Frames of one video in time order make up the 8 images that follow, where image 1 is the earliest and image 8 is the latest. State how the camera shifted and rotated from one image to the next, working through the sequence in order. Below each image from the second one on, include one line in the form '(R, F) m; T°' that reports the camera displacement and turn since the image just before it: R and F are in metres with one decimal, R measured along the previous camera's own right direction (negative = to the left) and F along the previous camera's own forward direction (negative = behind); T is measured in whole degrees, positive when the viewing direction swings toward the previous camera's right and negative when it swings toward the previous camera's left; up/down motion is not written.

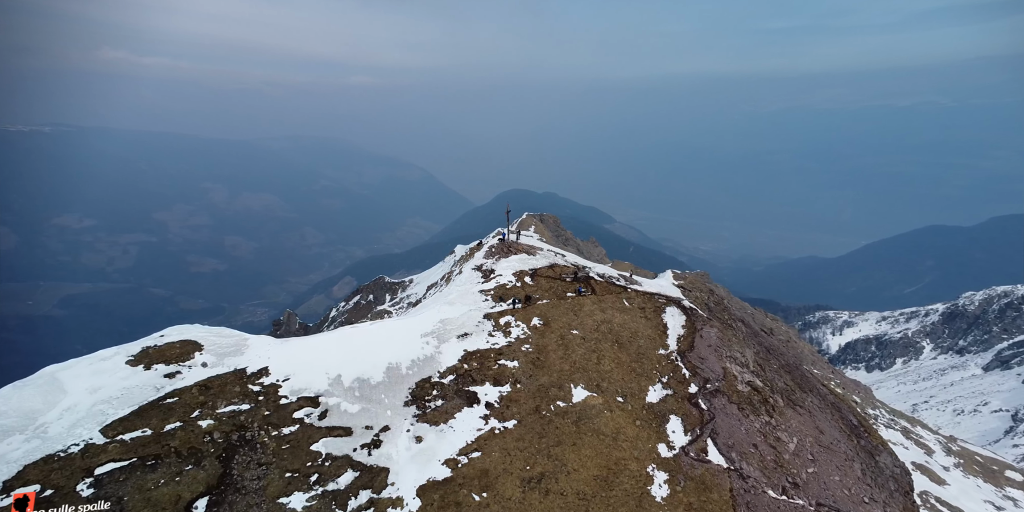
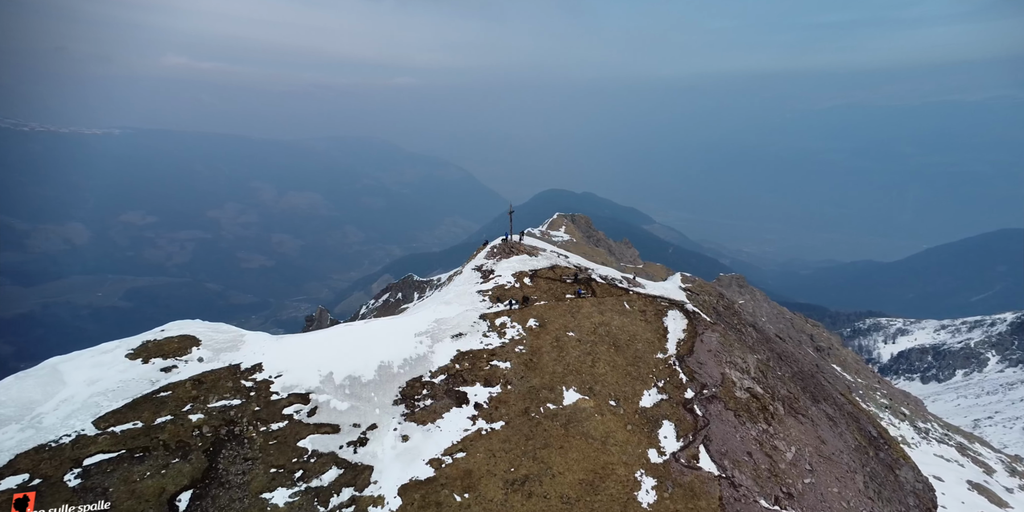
(+2.5, +0.4) m; -2°
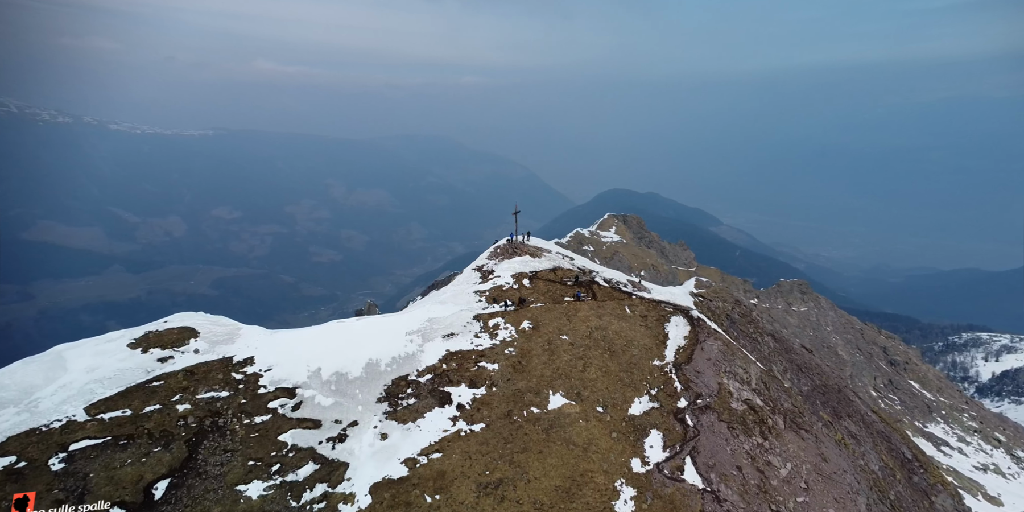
(+3.9, +0.7) m; -4°
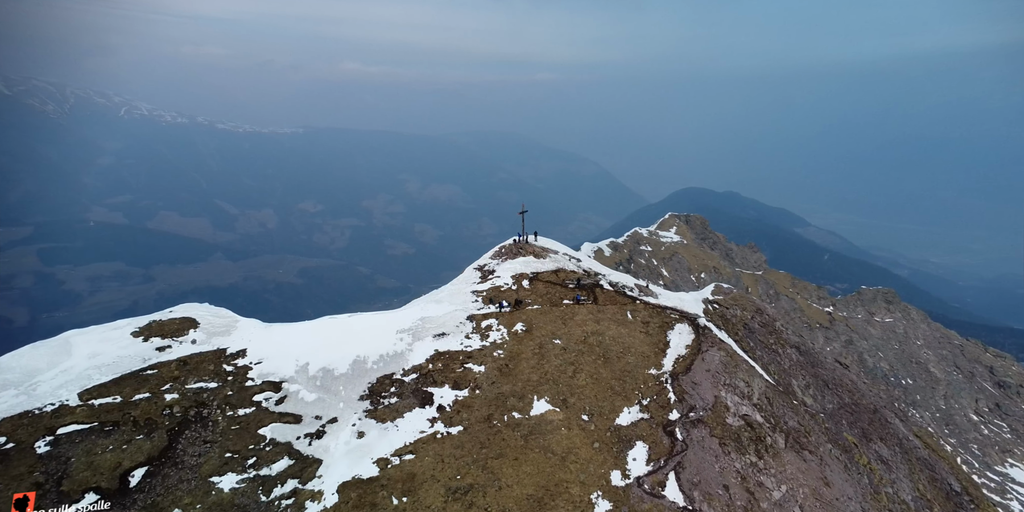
(+4.4, +1.2) m; -4°
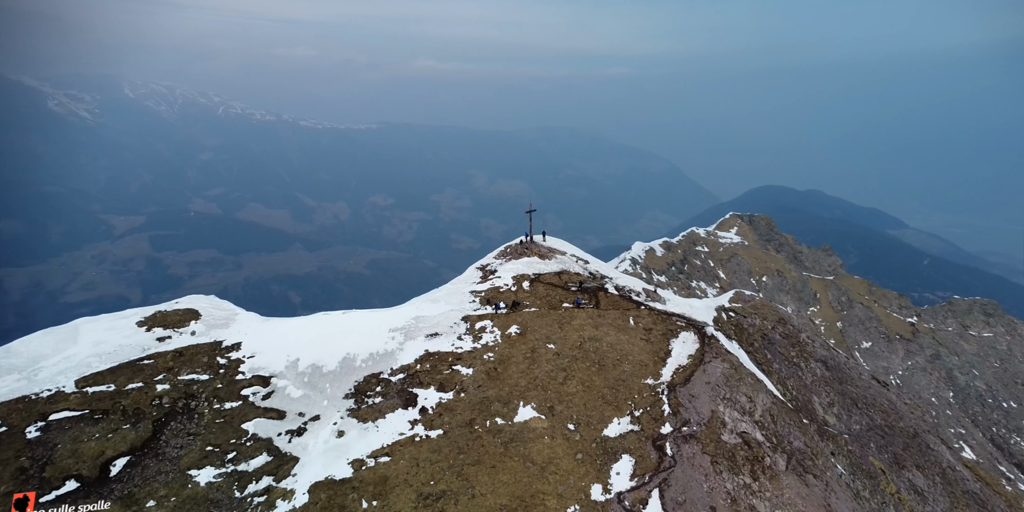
(+3.9, +1.4) m; -4°
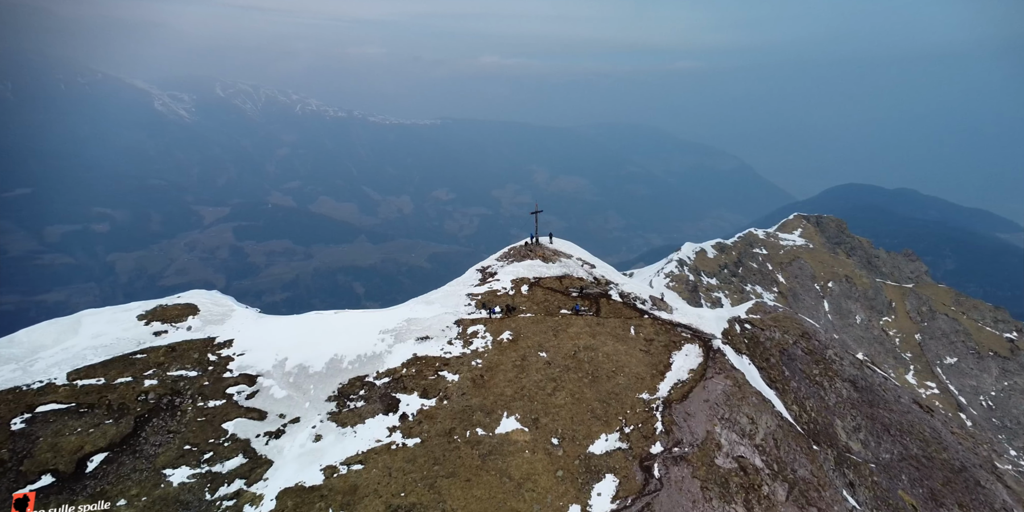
(+3.7, +1.8) m; -4°
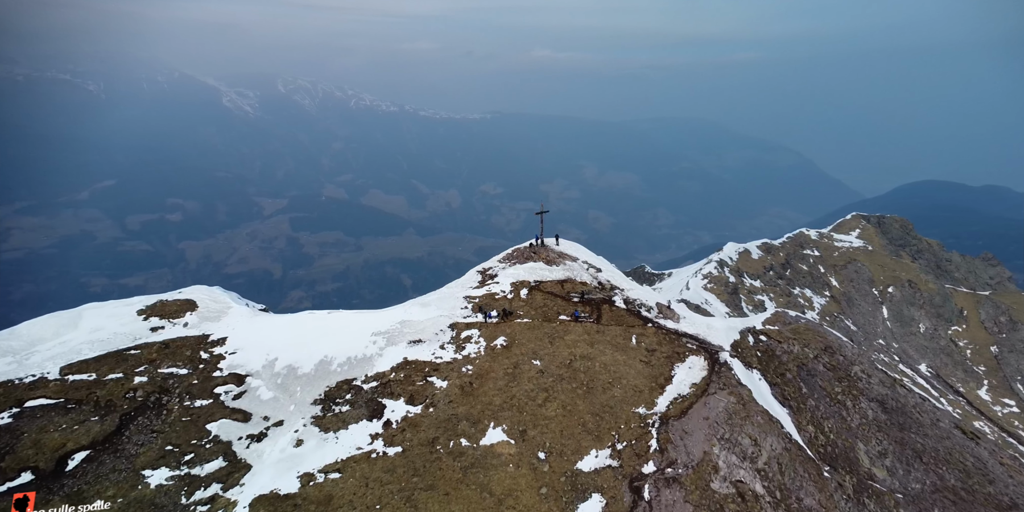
(+2.8, +1.8) m; -3°
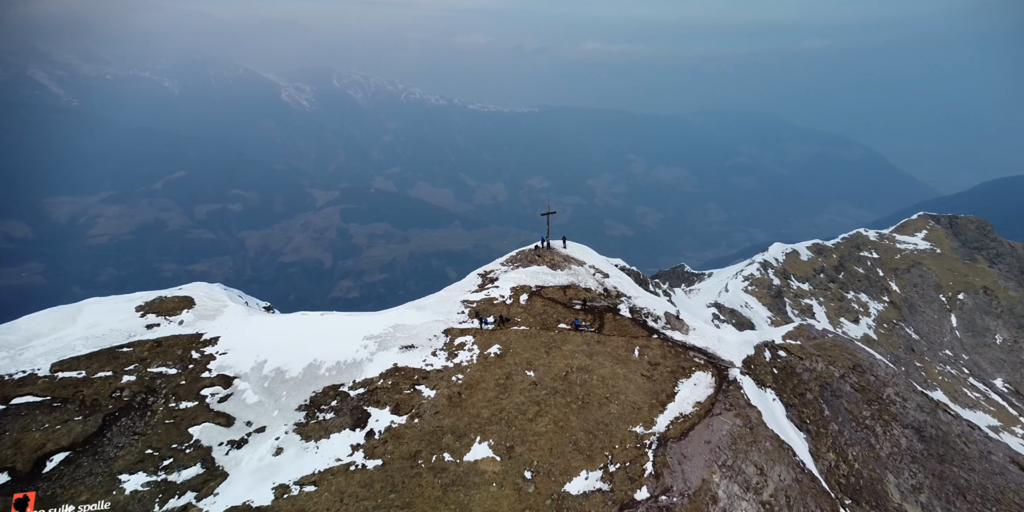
(+2.6, +2.2) m; -3°
